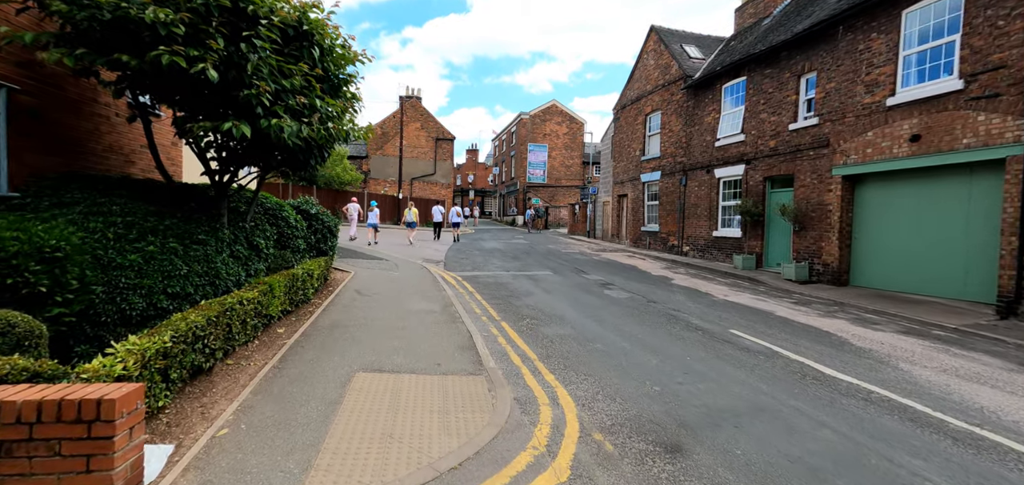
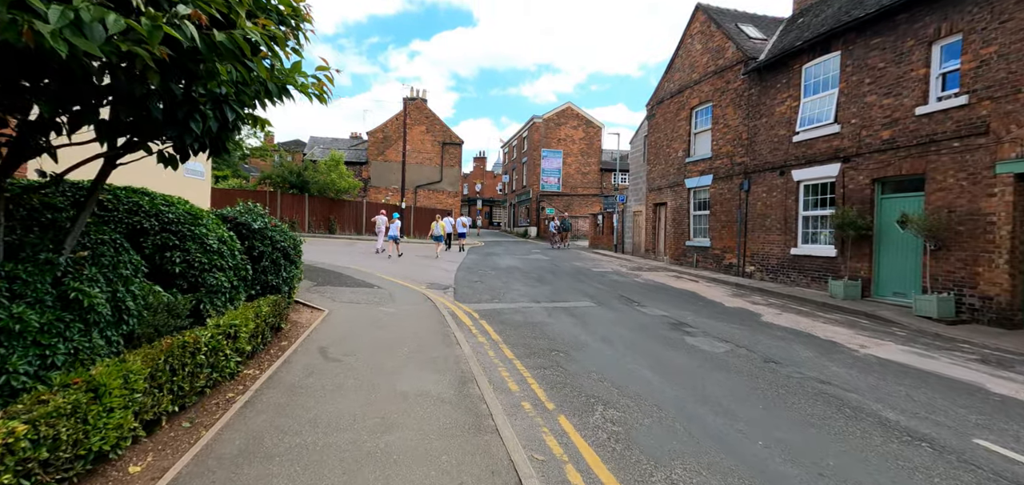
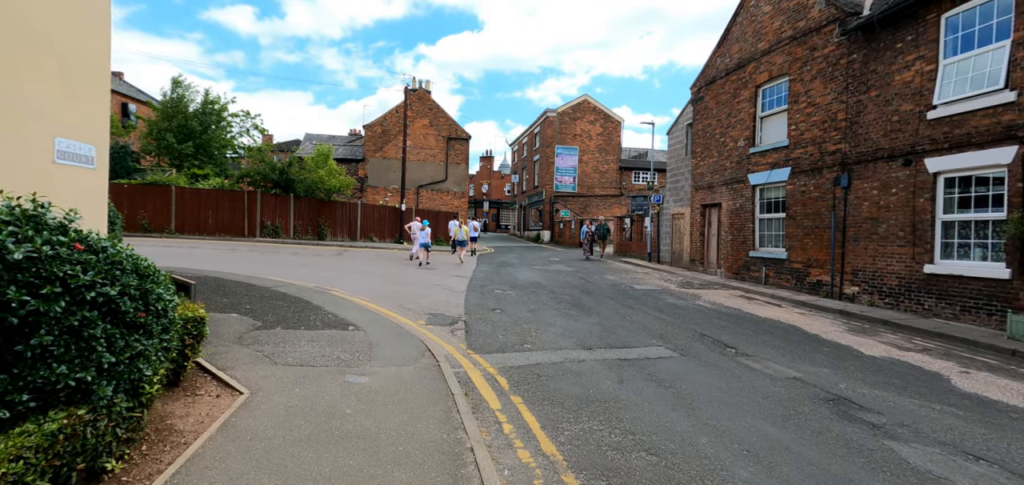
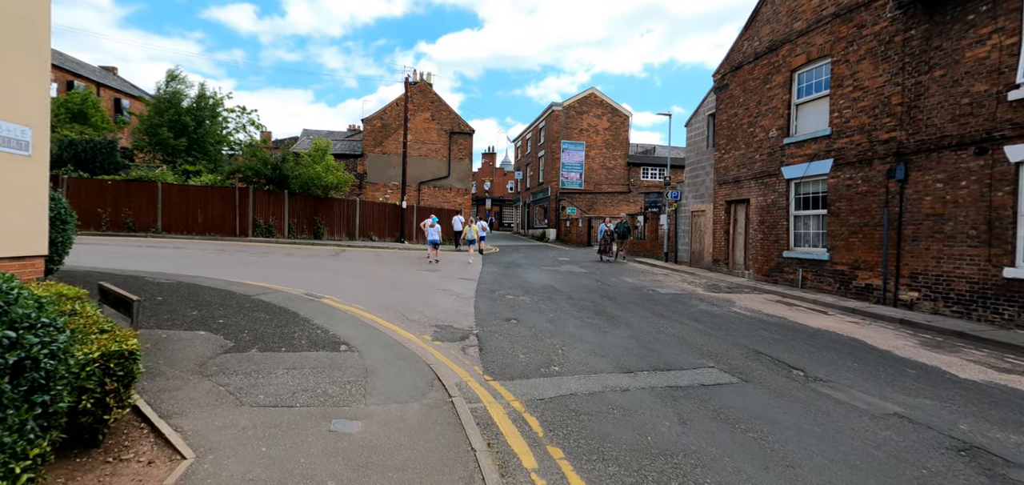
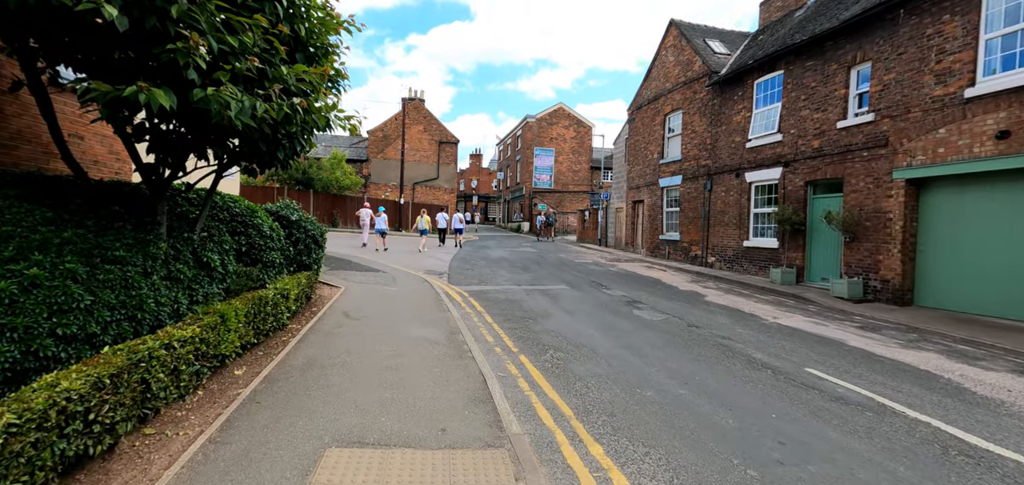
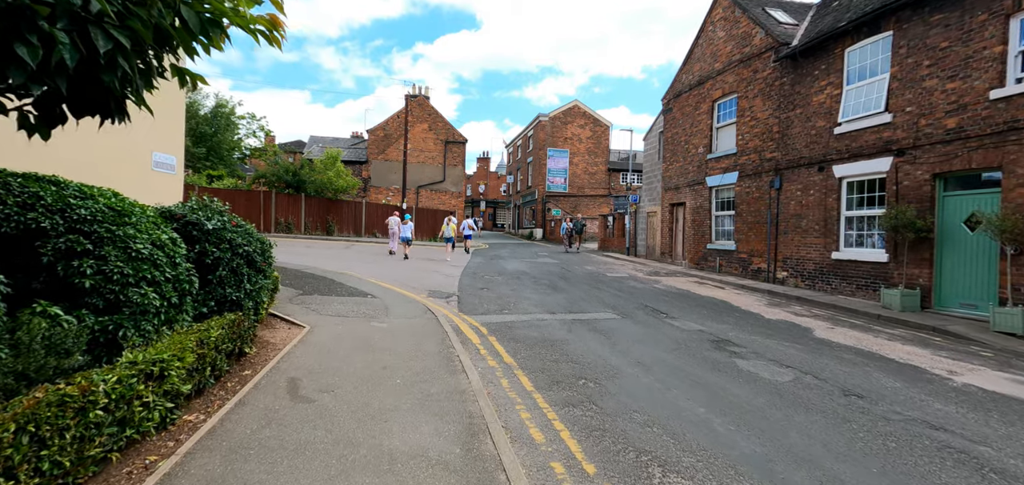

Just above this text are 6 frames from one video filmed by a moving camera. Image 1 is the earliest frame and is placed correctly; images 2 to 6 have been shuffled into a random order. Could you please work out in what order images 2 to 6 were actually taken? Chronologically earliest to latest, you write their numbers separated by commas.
5, 2, 6, 3, 4
